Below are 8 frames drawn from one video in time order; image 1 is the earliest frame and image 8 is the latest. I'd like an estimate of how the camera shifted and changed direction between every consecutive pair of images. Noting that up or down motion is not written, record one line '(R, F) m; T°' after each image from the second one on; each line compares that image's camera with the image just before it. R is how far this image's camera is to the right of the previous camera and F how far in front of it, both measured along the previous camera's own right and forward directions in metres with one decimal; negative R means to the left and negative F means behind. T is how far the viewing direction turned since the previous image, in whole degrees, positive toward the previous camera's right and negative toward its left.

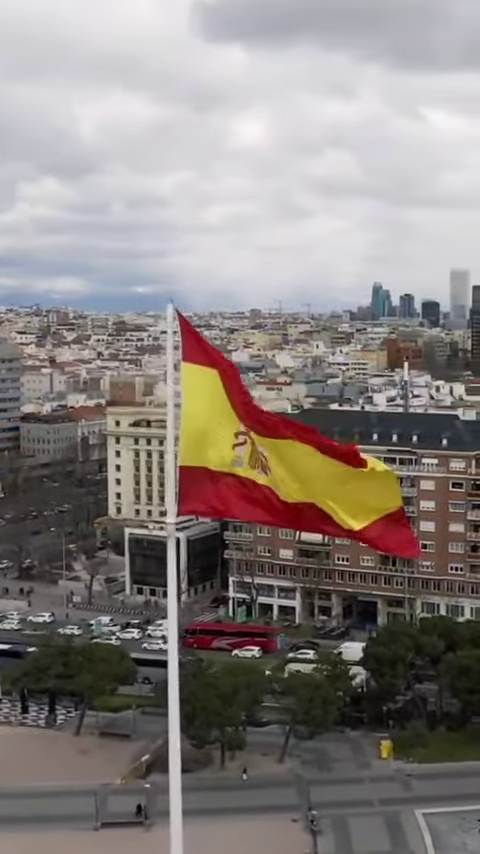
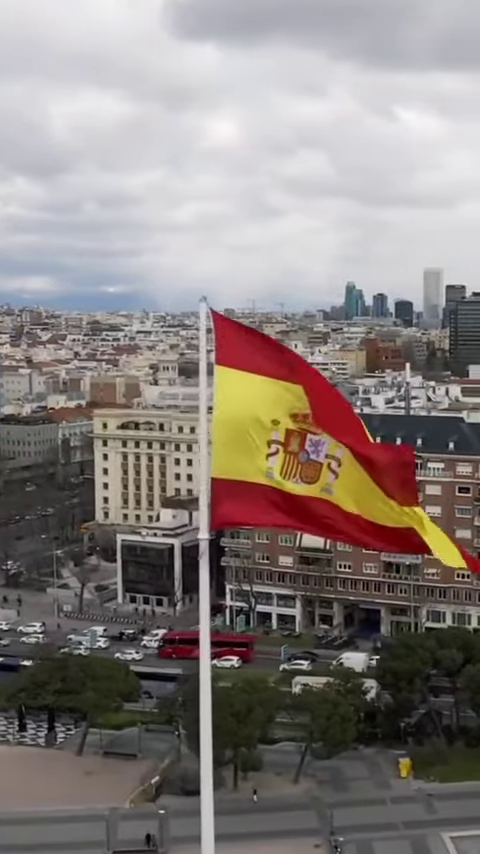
(-1.7, +2.3) m; +1°
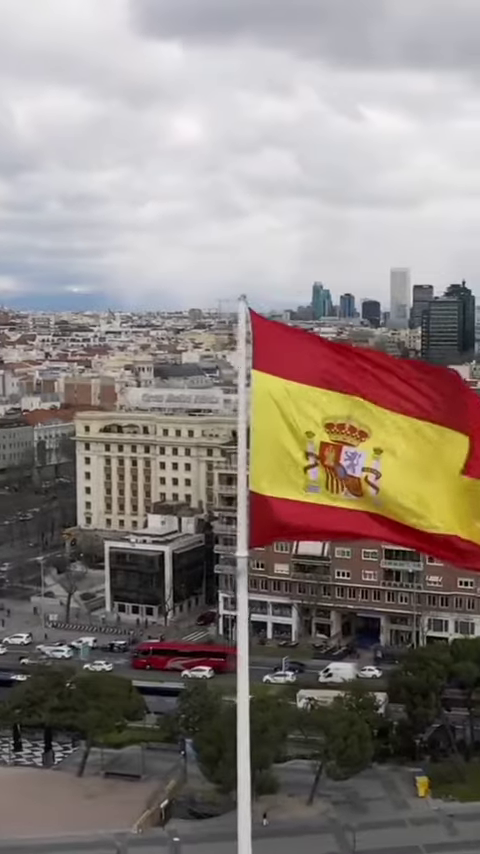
(-1.8, +2.2) m; +2°
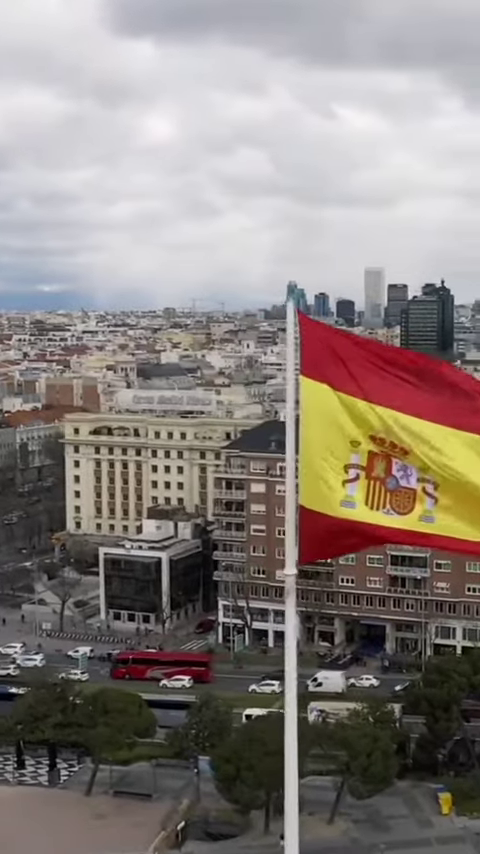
(-1.7, +1.8) m; +1°
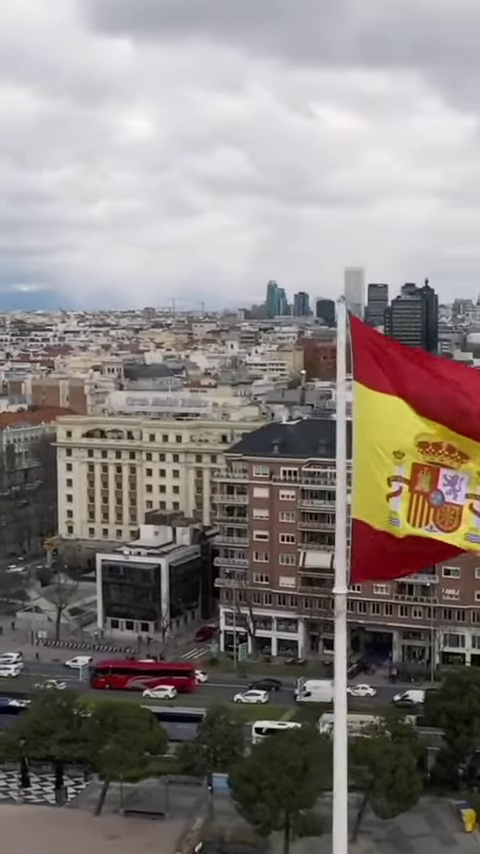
(-1.4, +1.6) m; +1°
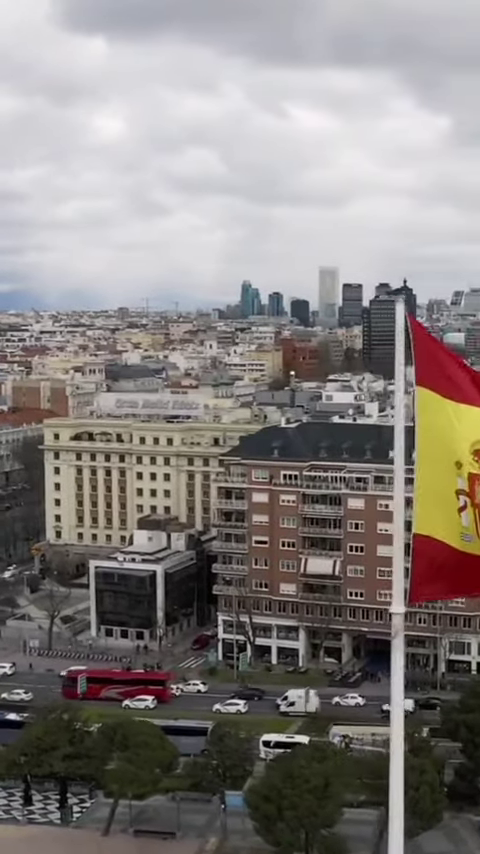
(-1.5, +1.6) m; +1°
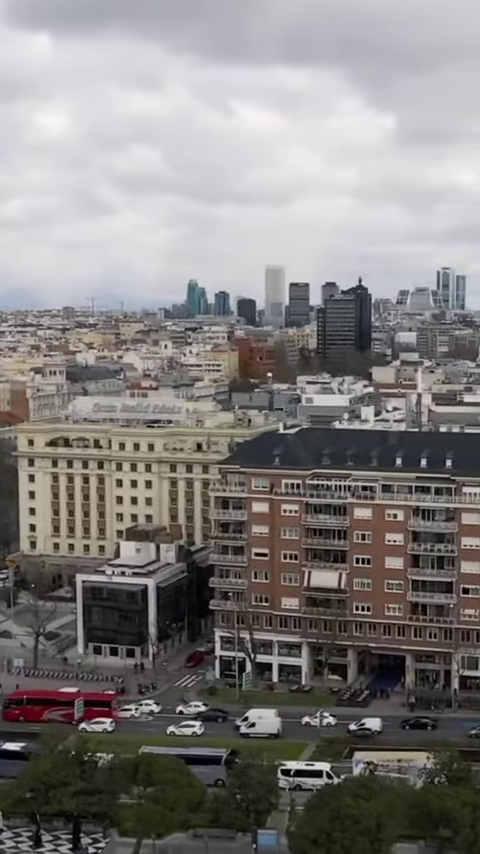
(-3.0, +3.3) m; +3°
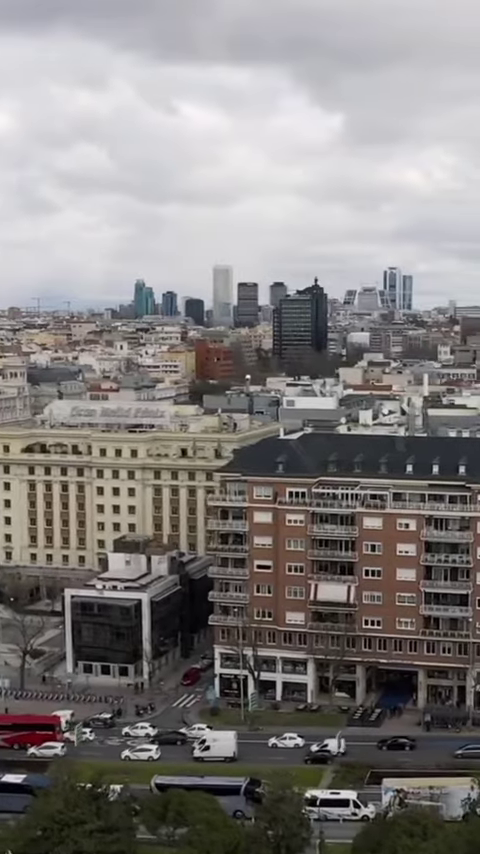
(-2.9, +3.2) m; +3°
